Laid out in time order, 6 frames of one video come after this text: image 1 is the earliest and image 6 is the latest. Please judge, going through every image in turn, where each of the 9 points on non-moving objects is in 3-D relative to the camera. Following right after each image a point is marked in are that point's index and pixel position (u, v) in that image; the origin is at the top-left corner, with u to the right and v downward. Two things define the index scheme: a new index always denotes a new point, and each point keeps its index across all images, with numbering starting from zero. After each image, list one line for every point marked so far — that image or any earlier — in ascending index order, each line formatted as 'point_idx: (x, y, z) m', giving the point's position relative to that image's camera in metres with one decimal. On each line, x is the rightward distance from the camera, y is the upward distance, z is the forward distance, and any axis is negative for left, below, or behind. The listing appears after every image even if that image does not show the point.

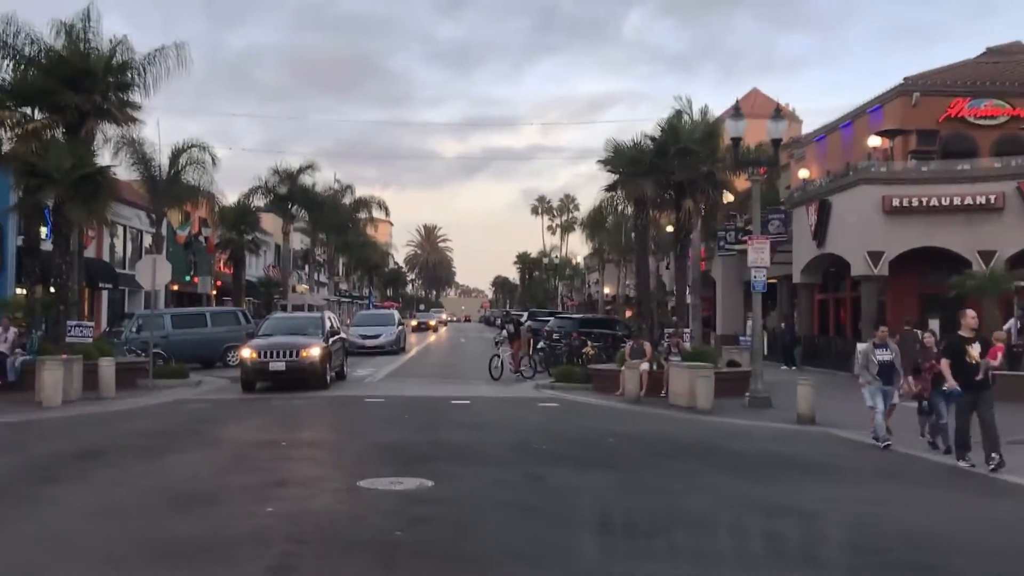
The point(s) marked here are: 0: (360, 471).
0: (-1.5, -1.8, +9.7) m
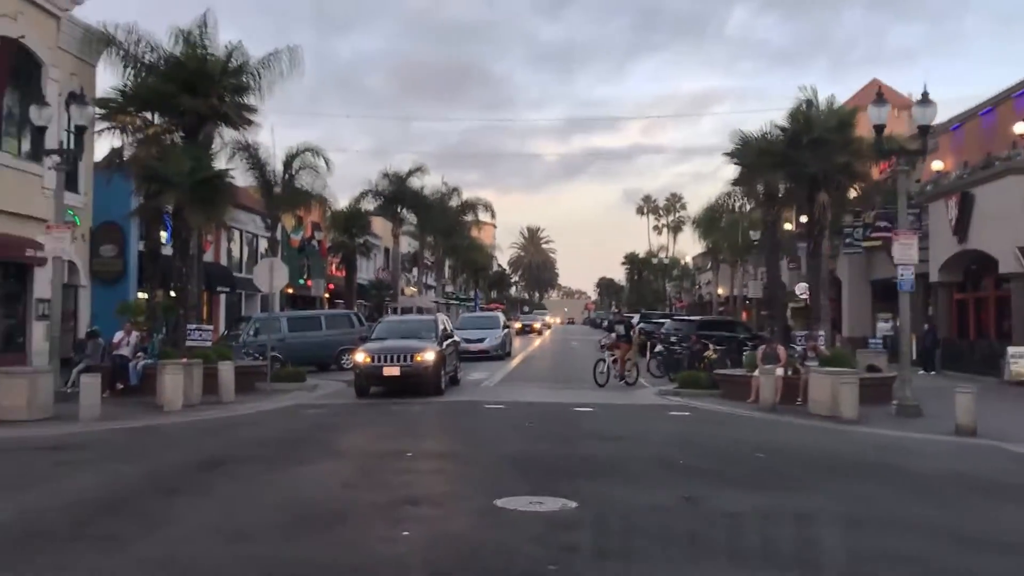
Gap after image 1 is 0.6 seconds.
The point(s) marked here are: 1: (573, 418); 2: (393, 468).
0: (-0.1, -1.8, +8.9) m
1: (+0.9, -2.0, +15.1) m
2: (-1.2, -1.8, +10.1) m
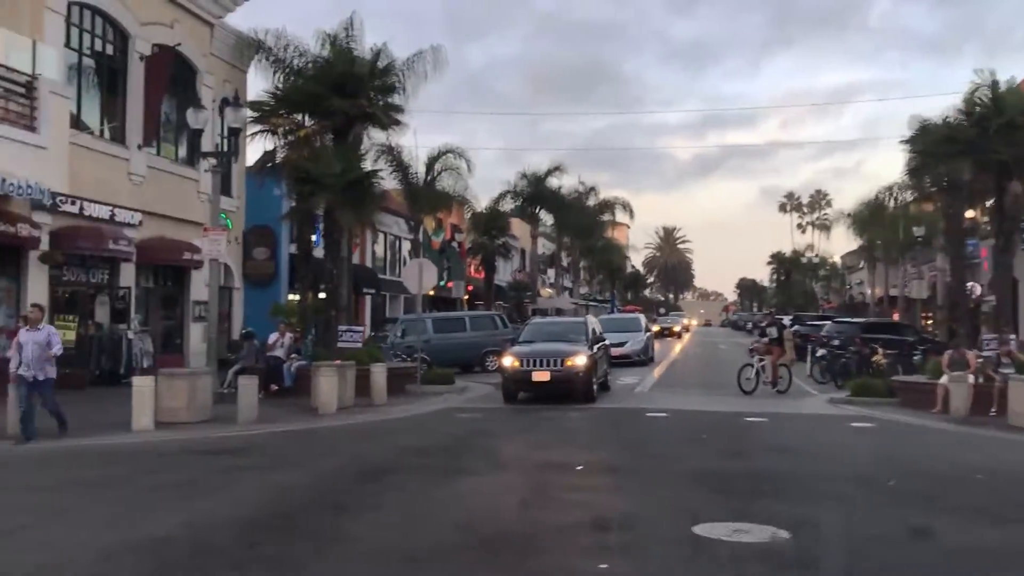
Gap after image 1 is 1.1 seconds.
0: (+1.4, -1.8, +7.9) m
1: (+3.3, -2.0, +14.0) m
2: (+0.5, -1.8, +9.2) m
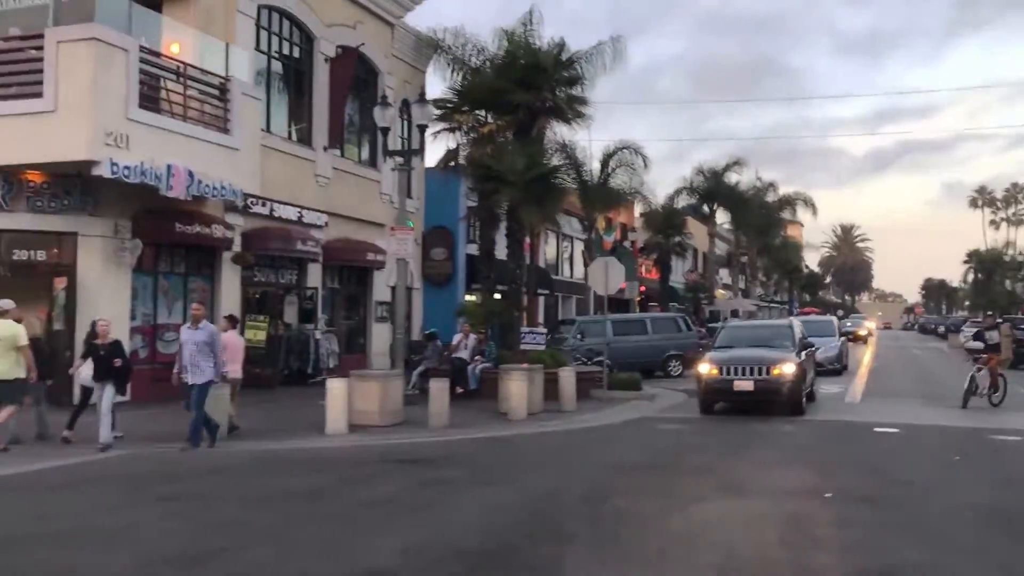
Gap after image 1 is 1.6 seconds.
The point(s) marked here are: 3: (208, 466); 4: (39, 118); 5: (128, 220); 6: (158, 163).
0: (+3.2, -1.8, +6.5) m
1: (+6.1, -2.0, +12.2) m
2: (+2.5, -1.8, +7.9) m
3: (-3.4, -2.0, +11.0) m
4: (-8.0, +2.9, +16.5) m
5: (-7.3, +1.3, +18.7) m
6: (-6.4, +2.3, +17.7) m
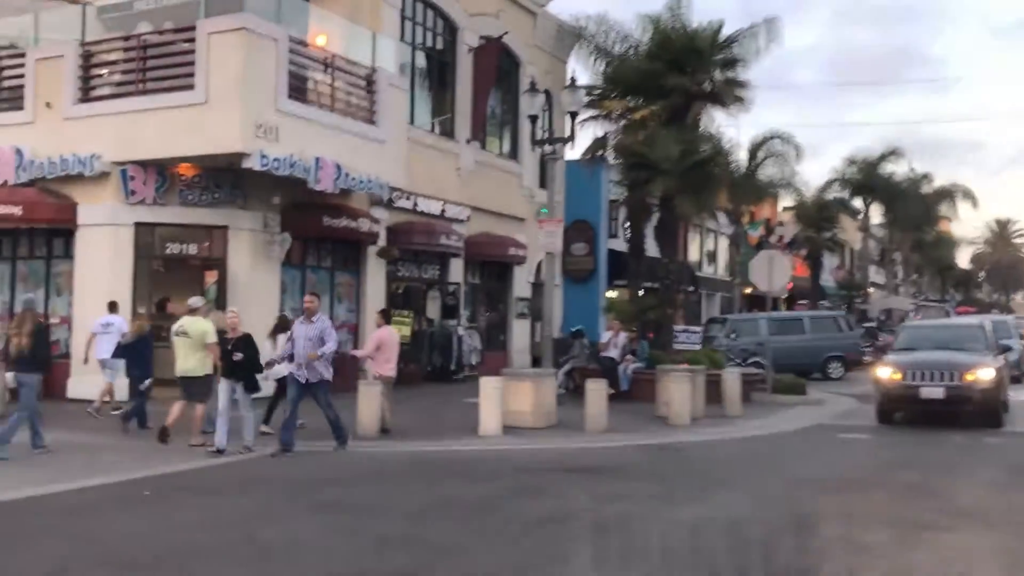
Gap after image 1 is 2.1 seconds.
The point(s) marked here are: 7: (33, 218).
0: (+4.4, -1.7, +5.1) m
1: (+8.0, -1.9, +10.3) m
2: (+3.9, -1.8, +6.6) m
3: (-1.6, -1.9, +10.4) m
4: (-5.4, +3.0, +16.4) m
5: (-4.4, +1.4, +18.5) m
6: (-3.7, +2.4, +17.4) m
7: (-8.4, +1.2, +17.2) m
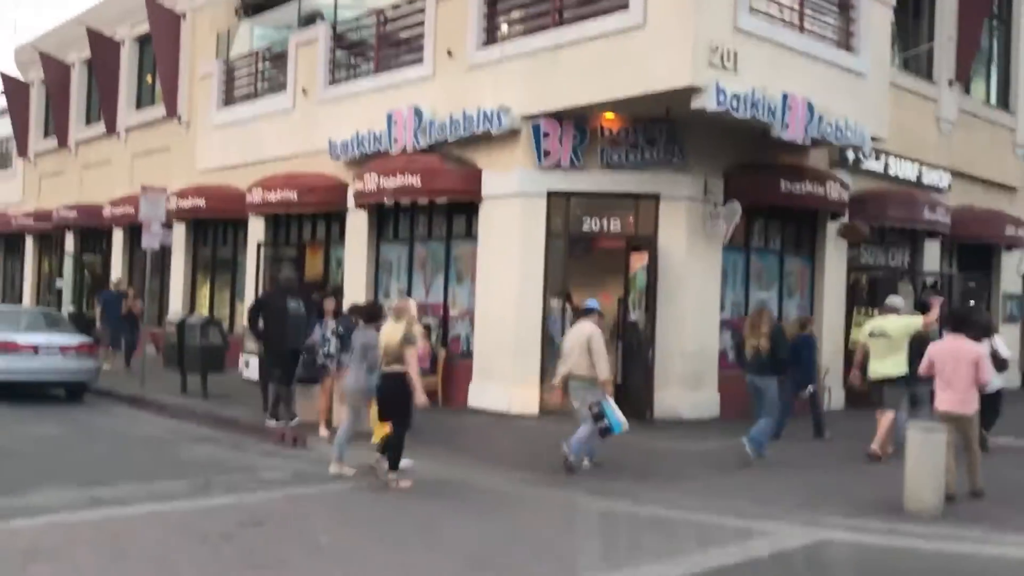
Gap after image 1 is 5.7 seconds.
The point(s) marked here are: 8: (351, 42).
0: (+6.5, -1.7, -1.6) m
1: (+11.6, -1.9, +2.0) m
2: (+6.5, -1.7, 0.0) m
3: (+2.8, -1.8, +5.5) m
4: (+1.4, +3.2, +12.5) m
5: (+3.0, +1.6, +14.1) m
6: (+3.3, +2.5, +12.8) m
7: (-1.1, +1.5, +14.3) m
8: (-2.8, +4.3, +17.1) m
